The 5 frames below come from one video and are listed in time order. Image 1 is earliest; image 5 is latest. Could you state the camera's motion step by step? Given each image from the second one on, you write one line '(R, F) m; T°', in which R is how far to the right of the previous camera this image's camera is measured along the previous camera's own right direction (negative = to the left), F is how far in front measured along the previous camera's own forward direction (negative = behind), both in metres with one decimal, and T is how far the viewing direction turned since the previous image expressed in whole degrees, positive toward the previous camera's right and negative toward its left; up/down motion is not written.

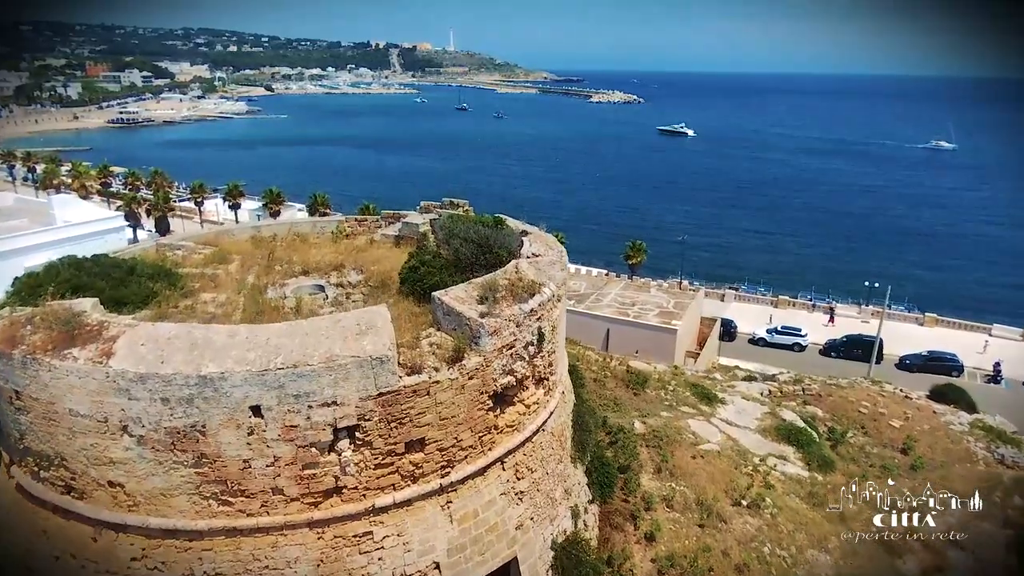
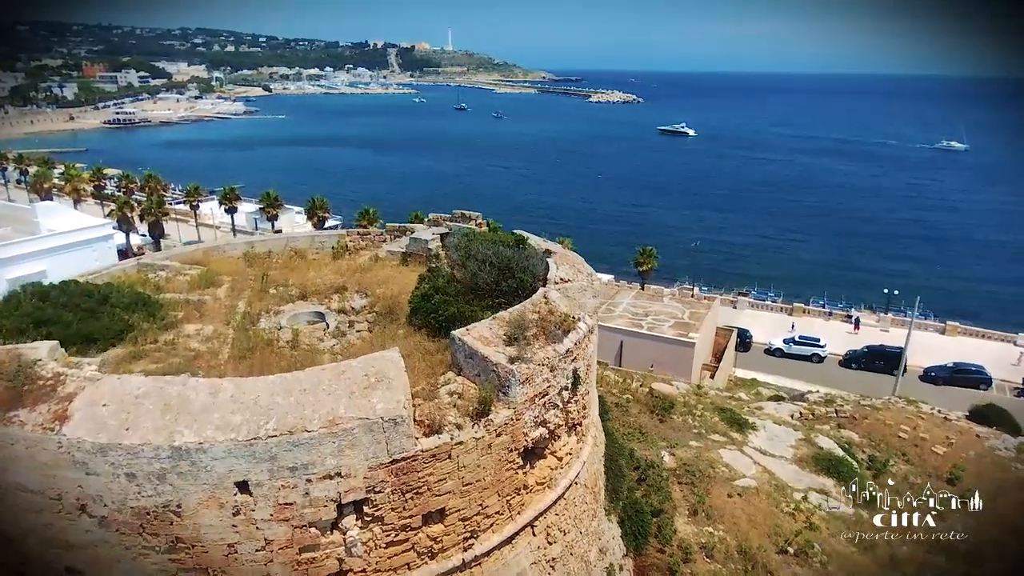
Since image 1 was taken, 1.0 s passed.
(-0.4, +1.4) m; 0°
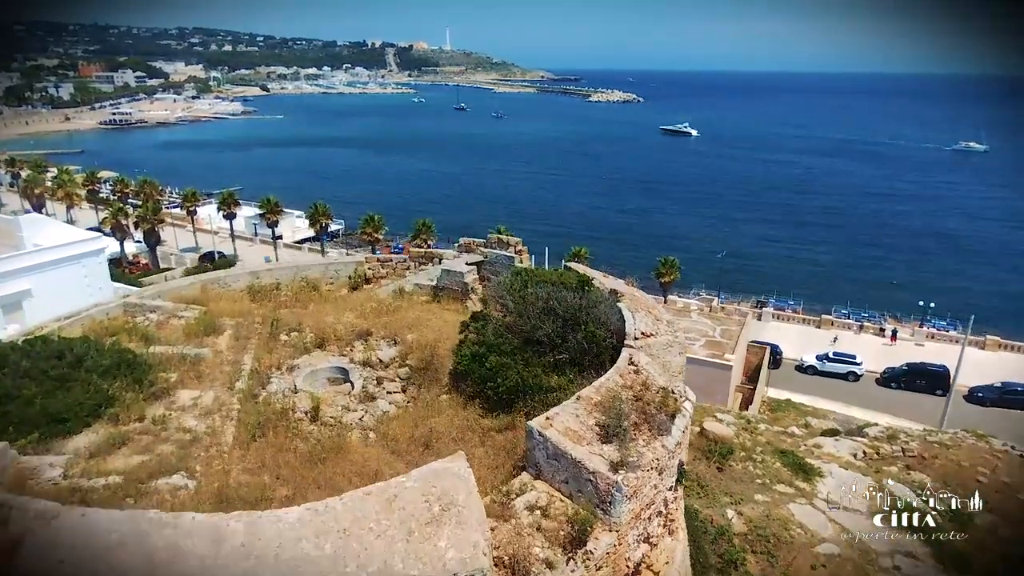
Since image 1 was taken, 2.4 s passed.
(-0.9, +2.0) m; 0°
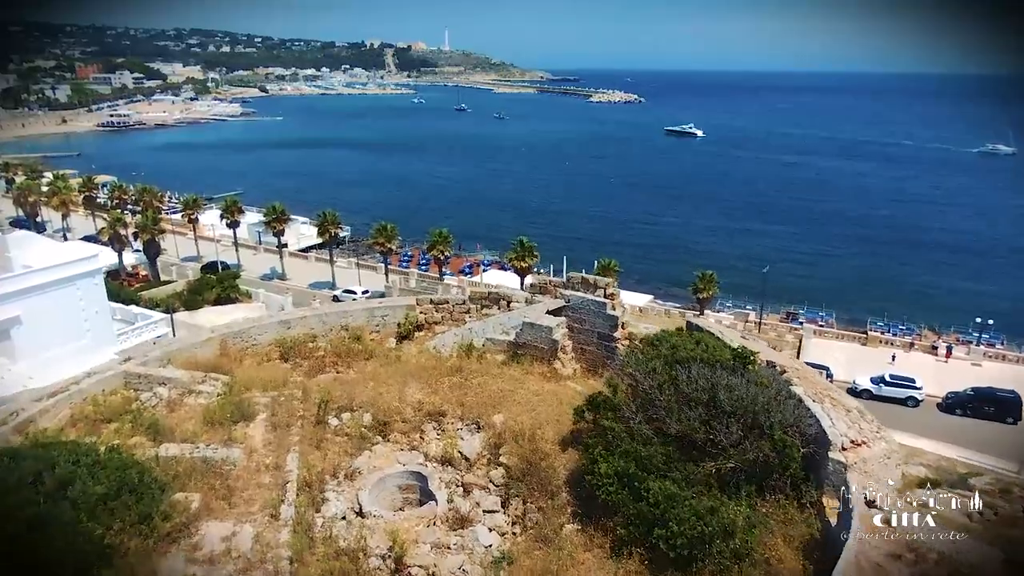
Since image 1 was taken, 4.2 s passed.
(-1.4, +2.5) m; 0°
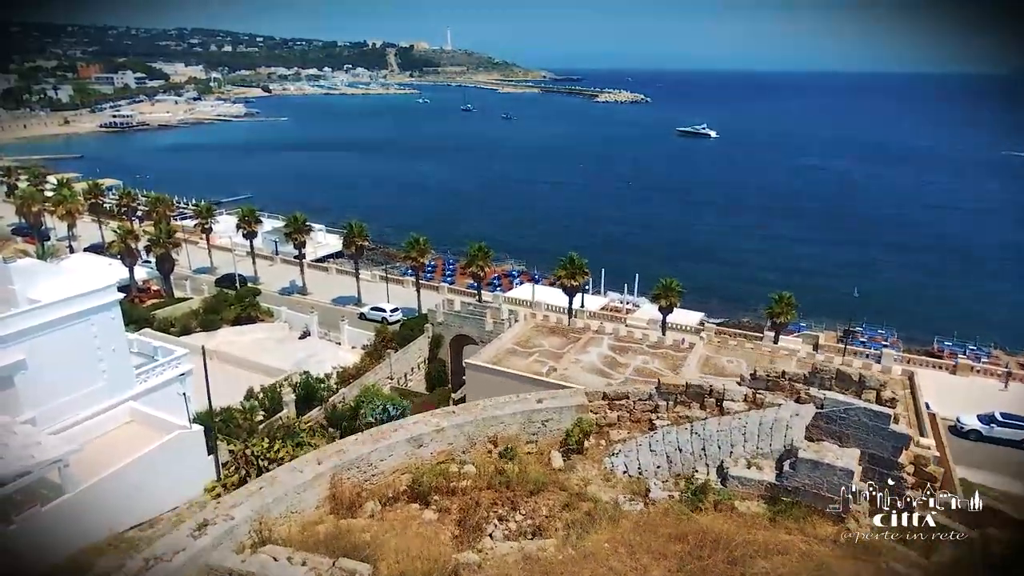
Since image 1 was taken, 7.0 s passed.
(-2.5, +3.4) m; 0°
